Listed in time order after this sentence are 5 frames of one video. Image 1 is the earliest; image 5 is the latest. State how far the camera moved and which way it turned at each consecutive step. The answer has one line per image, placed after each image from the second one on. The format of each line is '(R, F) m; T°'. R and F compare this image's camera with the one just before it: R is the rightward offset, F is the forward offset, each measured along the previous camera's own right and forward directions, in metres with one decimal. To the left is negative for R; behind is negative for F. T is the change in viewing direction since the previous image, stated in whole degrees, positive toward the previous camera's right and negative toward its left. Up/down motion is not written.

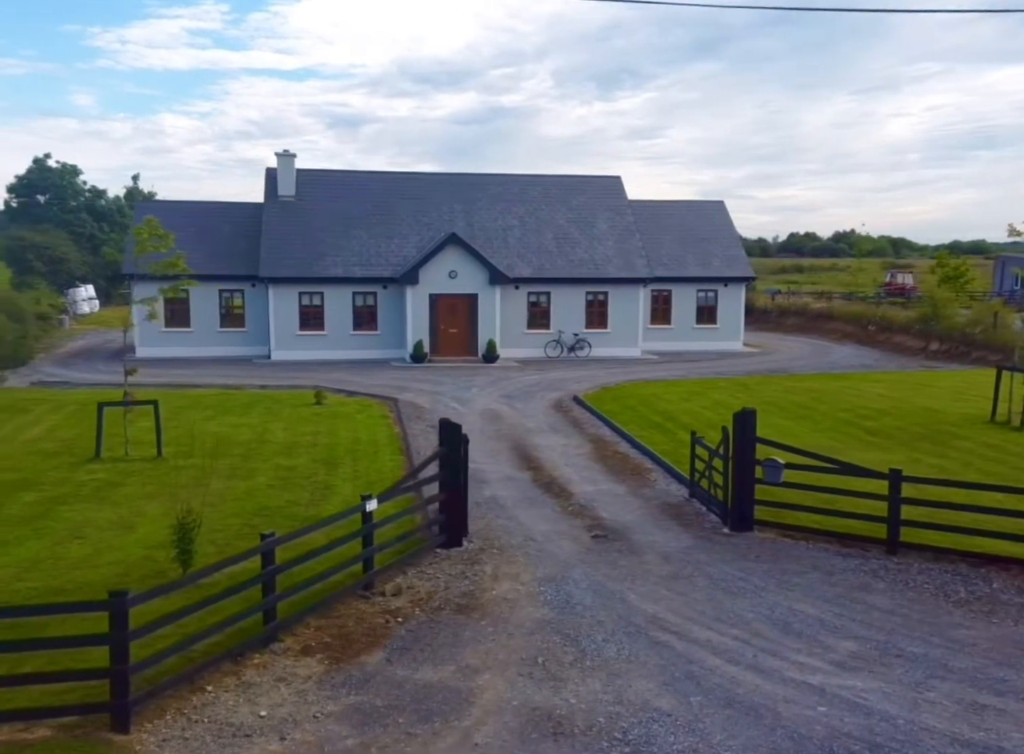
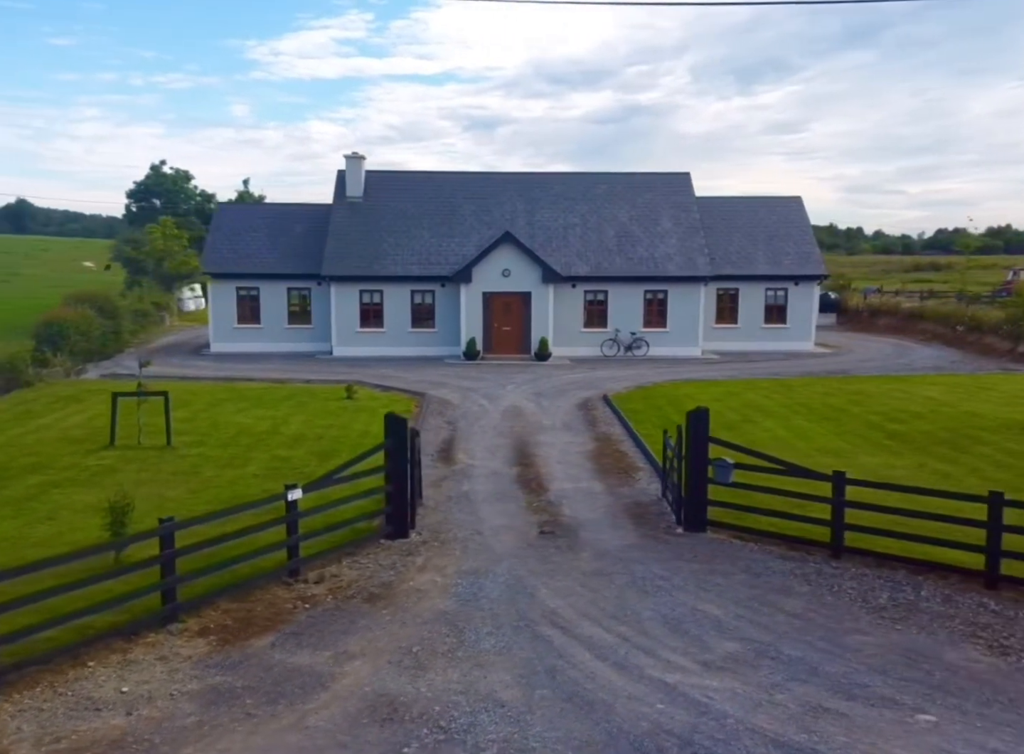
(+1.9, +0.1) m; -5°
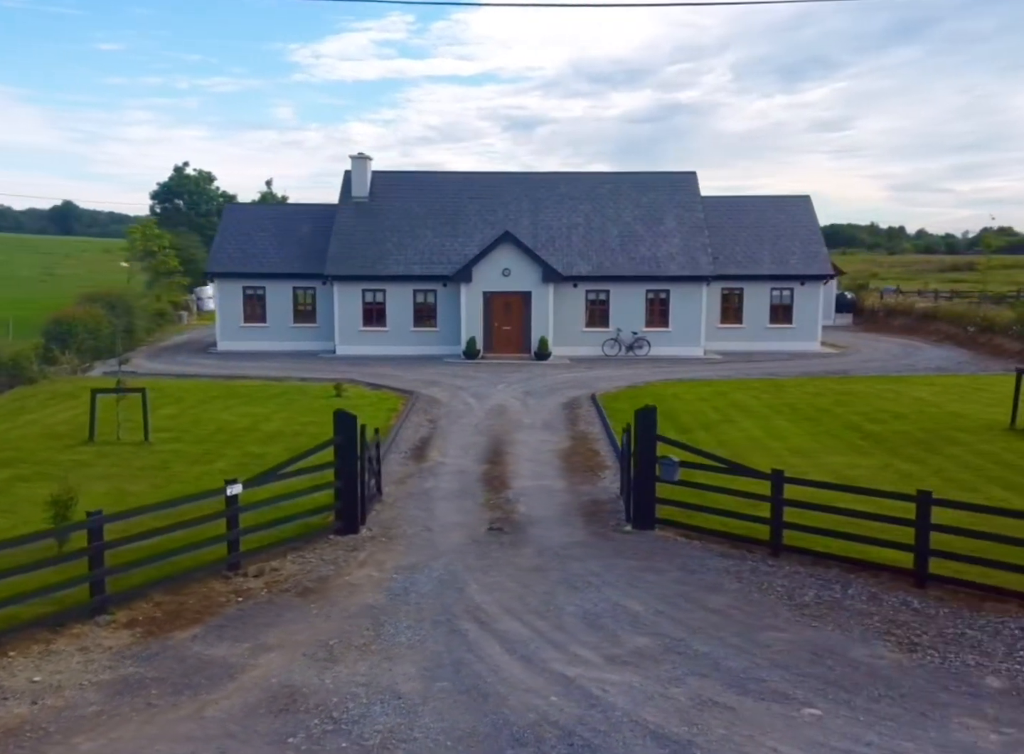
(+0.9, 0.0) m; -1°
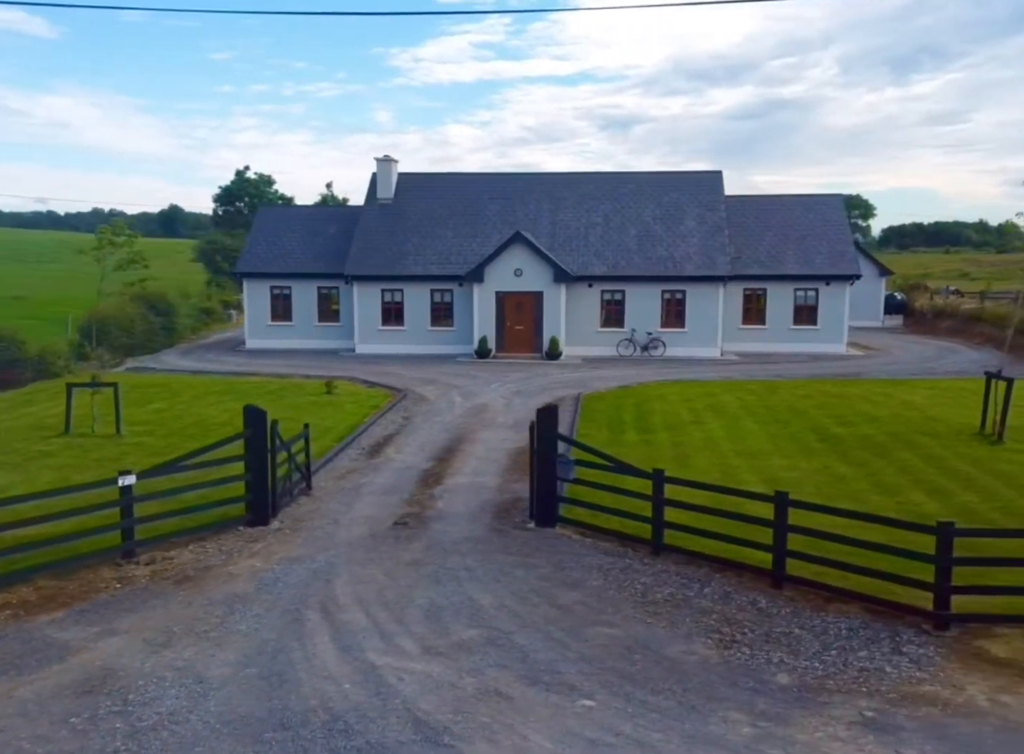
(+1.9, -0.1) m; -2°
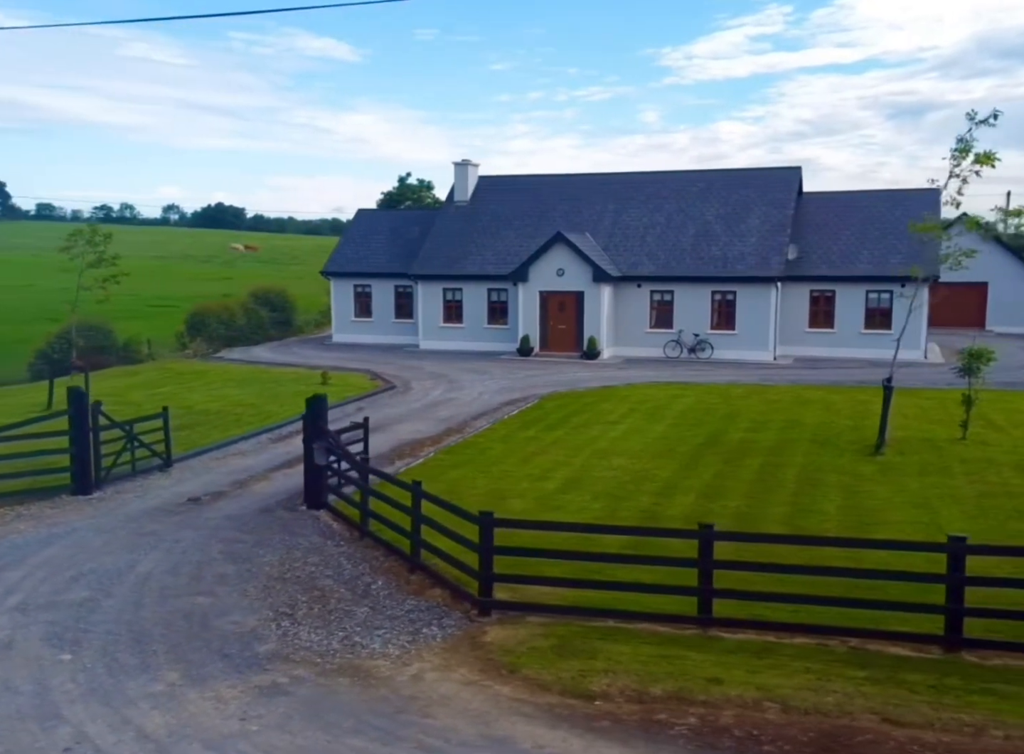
(+5.1, -0.2) m; -7°
